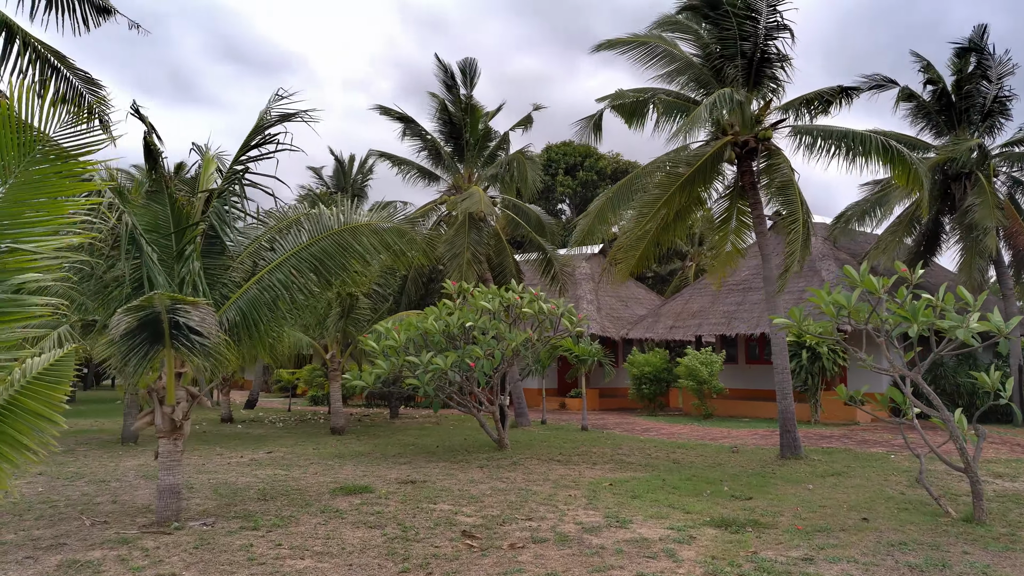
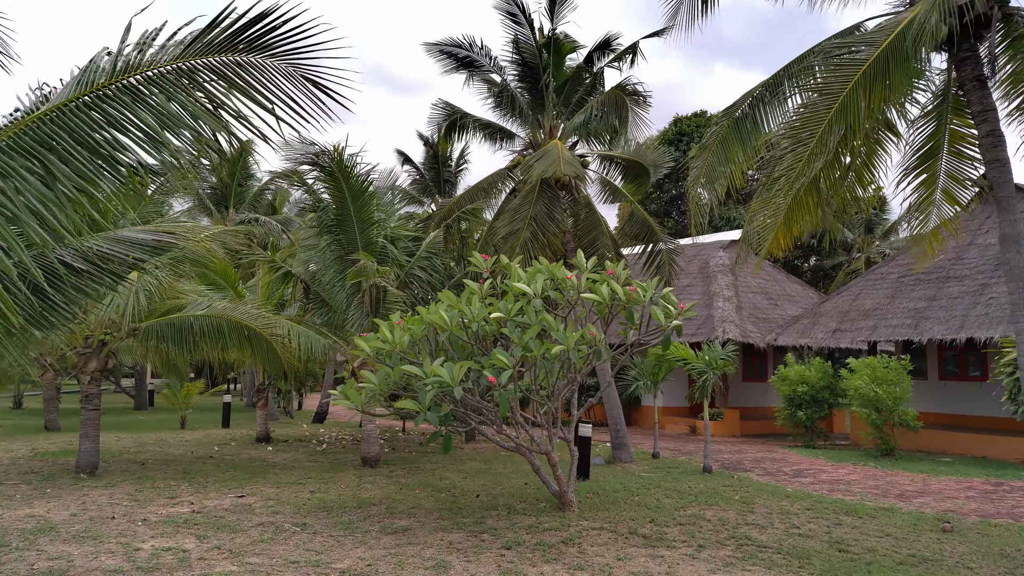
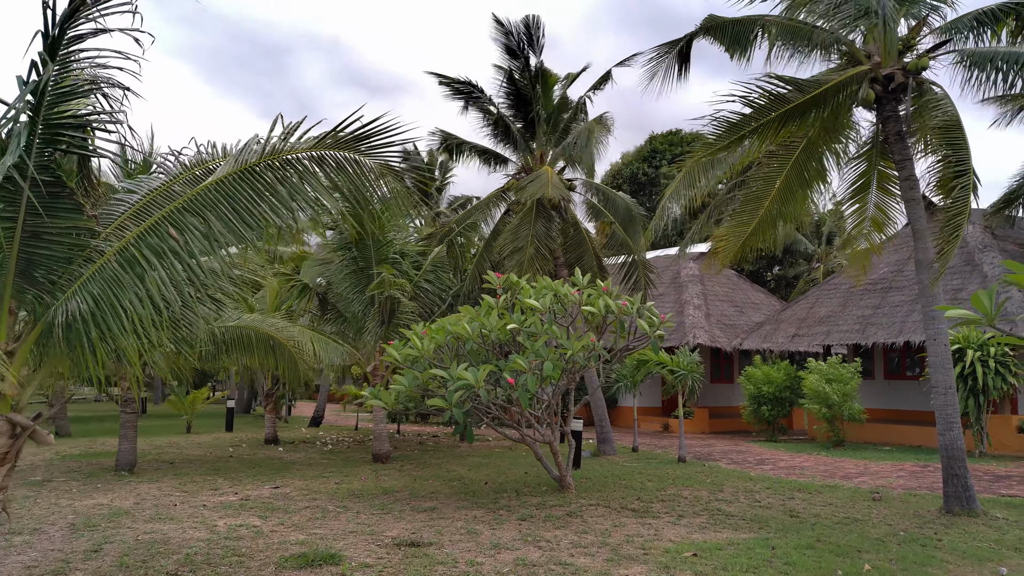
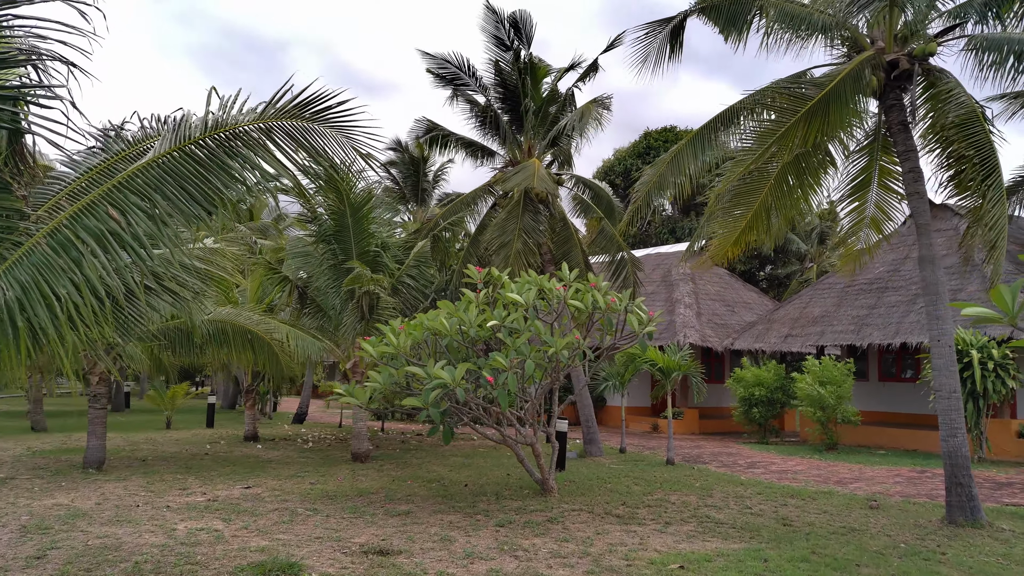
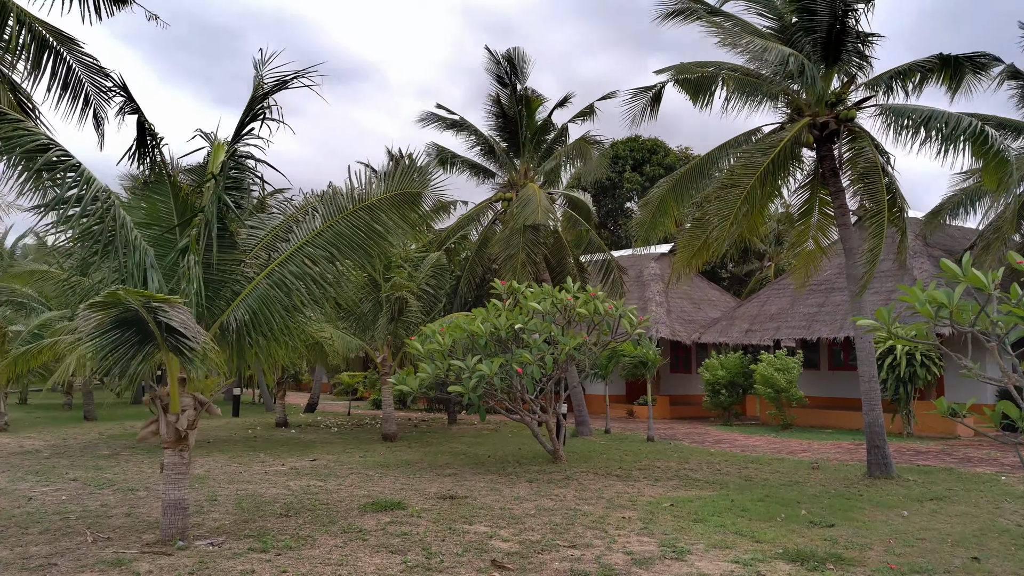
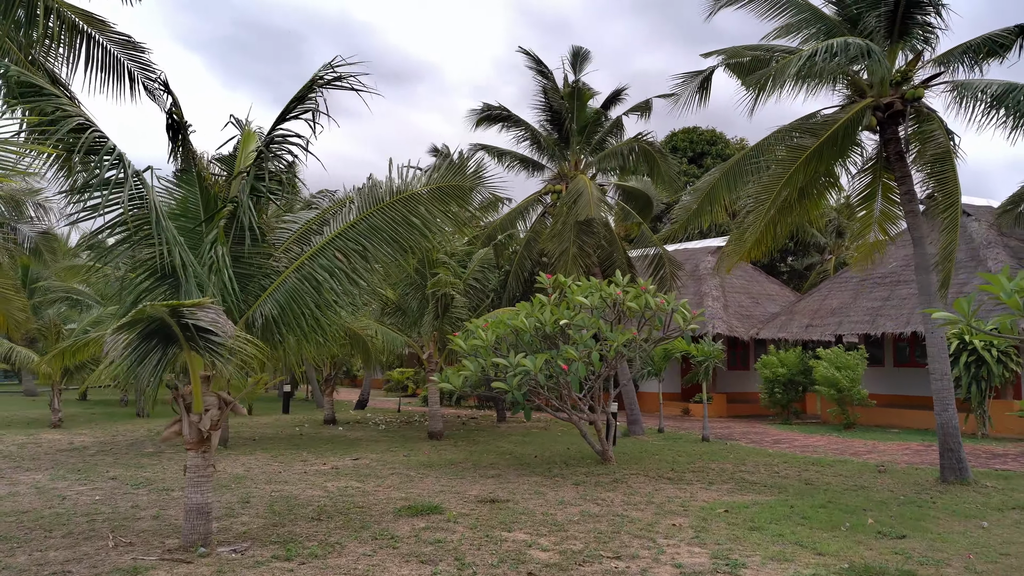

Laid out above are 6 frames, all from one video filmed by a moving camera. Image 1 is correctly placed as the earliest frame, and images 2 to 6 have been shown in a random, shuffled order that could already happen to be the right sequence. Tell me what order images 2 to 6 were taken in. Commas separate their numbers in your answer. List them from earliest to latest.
5, 6, 3, 4, 2
